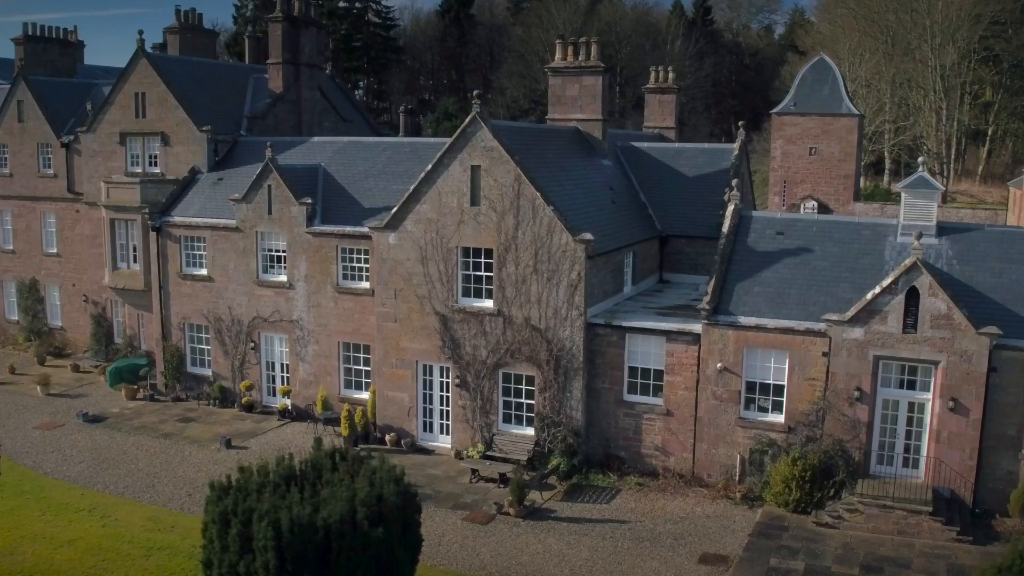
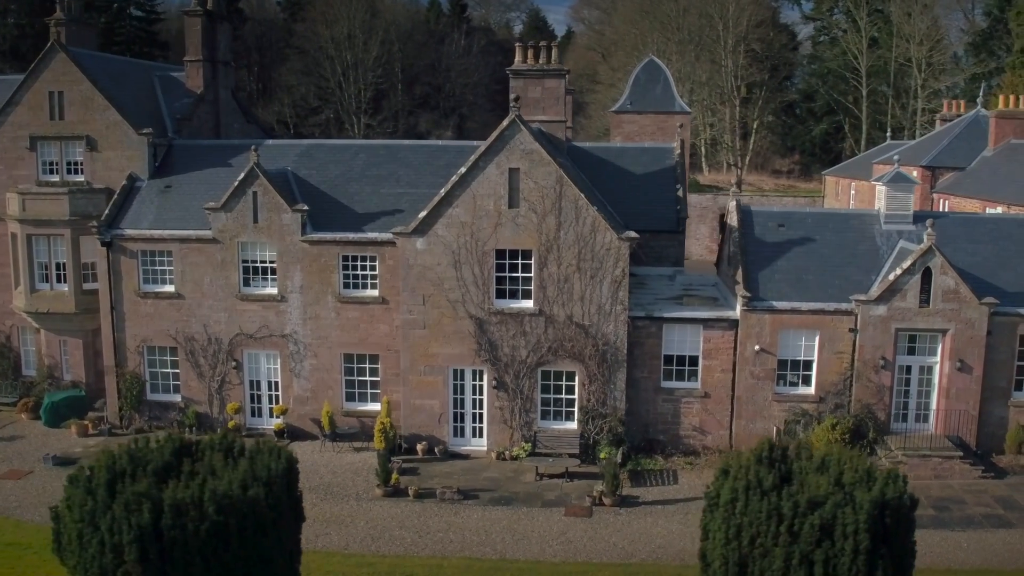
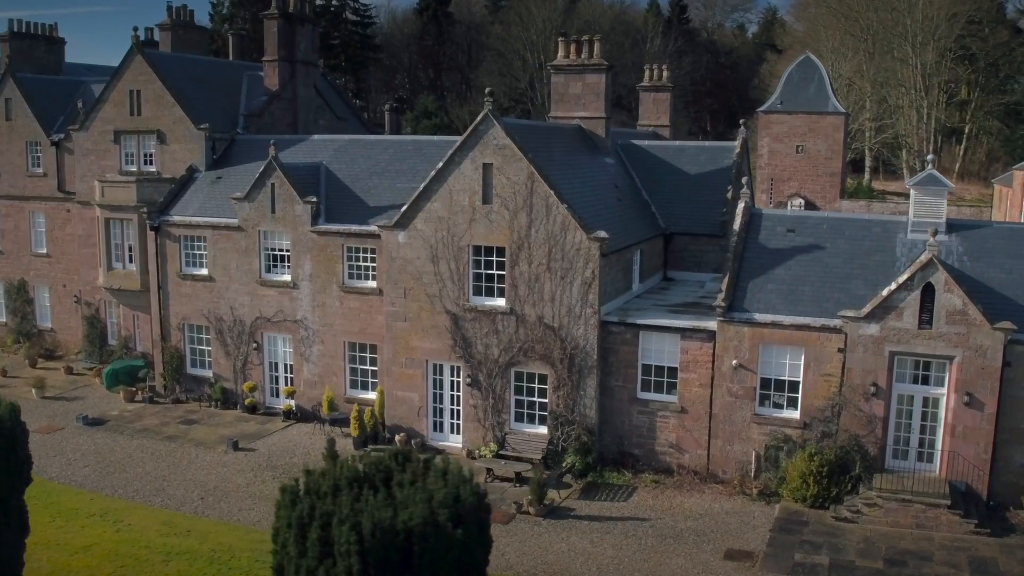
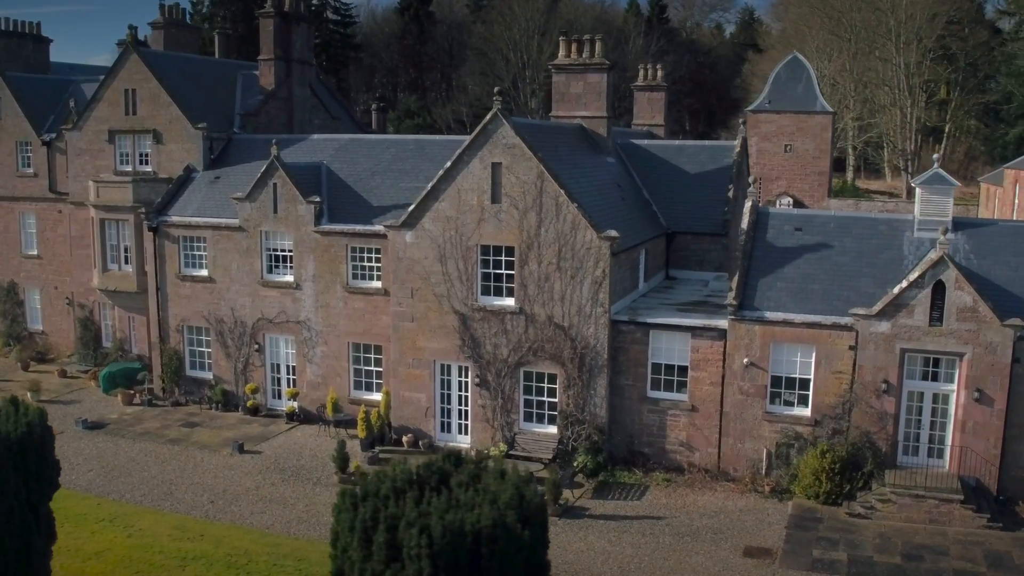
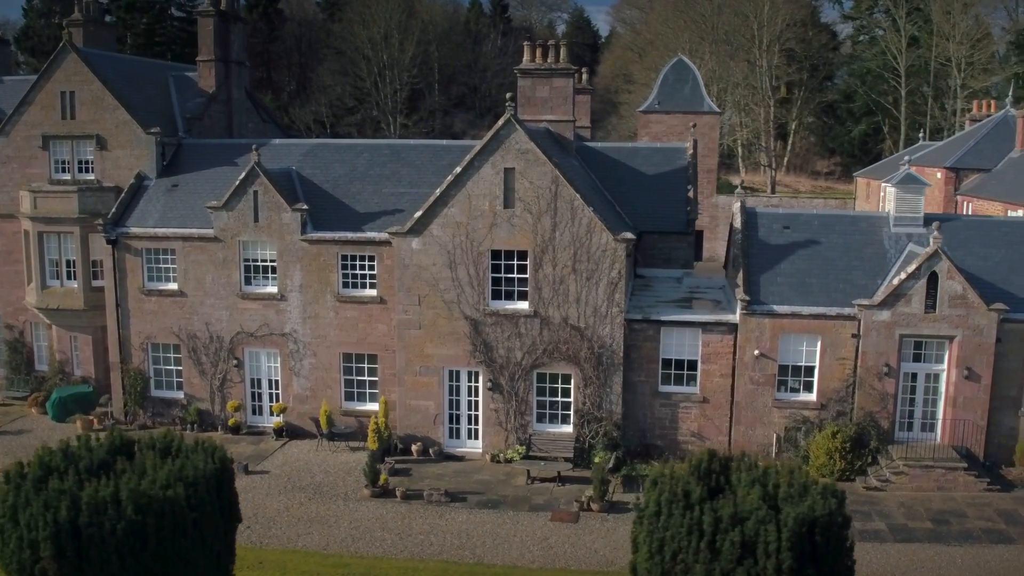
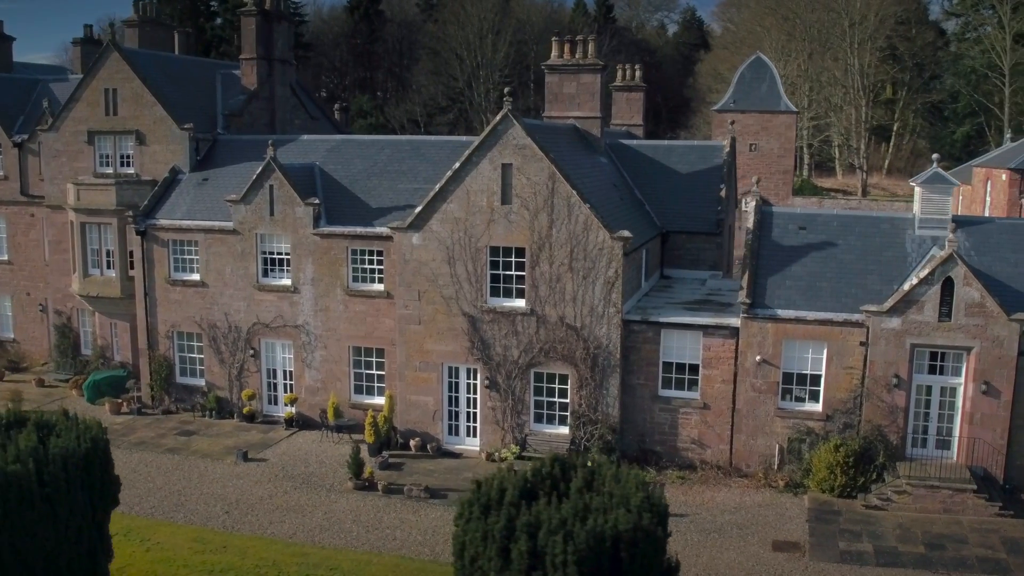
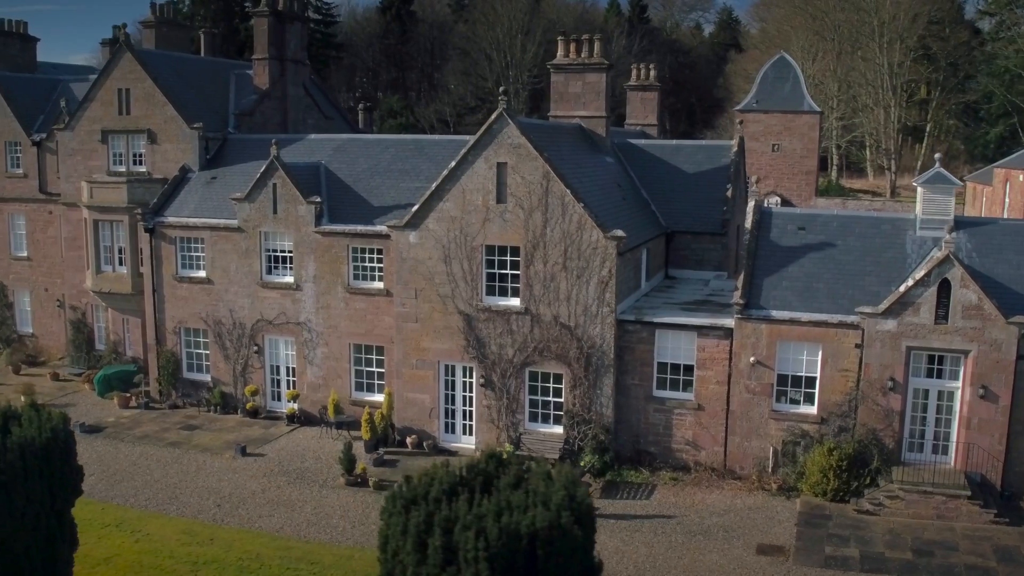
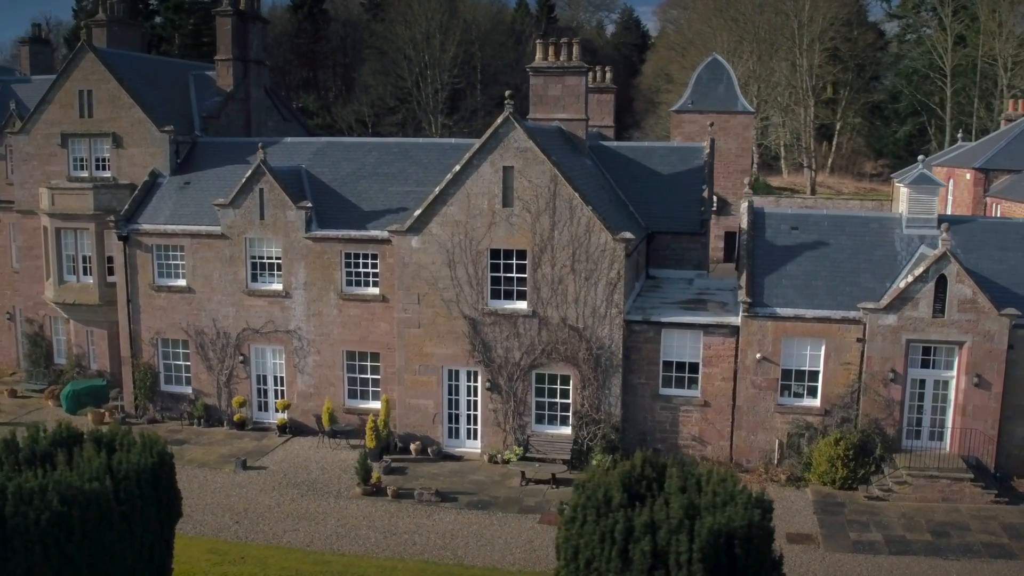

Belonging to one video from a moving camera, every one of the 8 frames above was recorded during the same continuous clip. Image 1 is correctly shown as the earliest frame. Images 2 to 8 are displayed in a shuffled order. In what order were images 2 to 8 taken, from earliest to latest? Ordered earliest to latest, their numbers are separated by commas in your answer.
3, 4, 7, 6, 8, 5, 2
